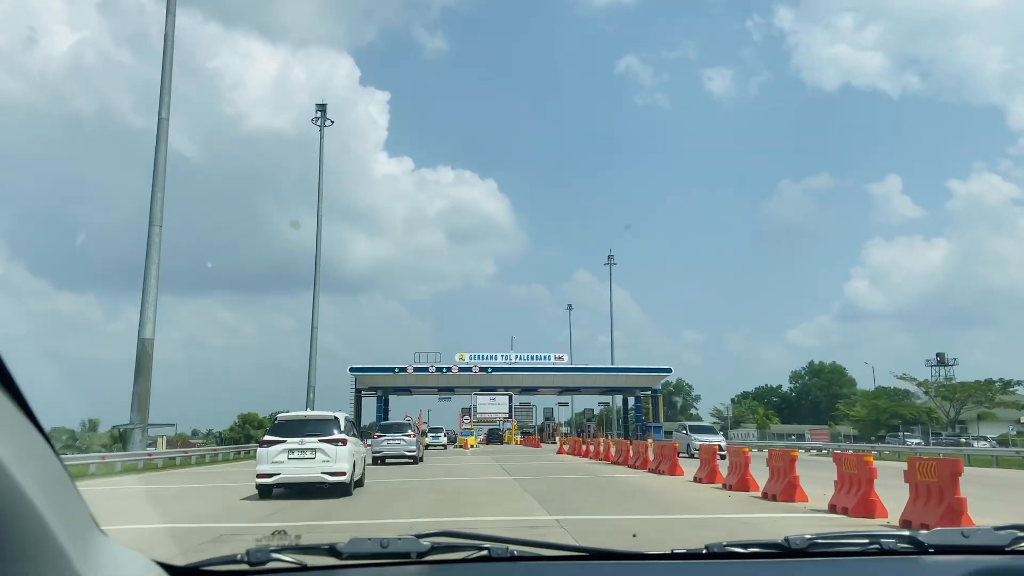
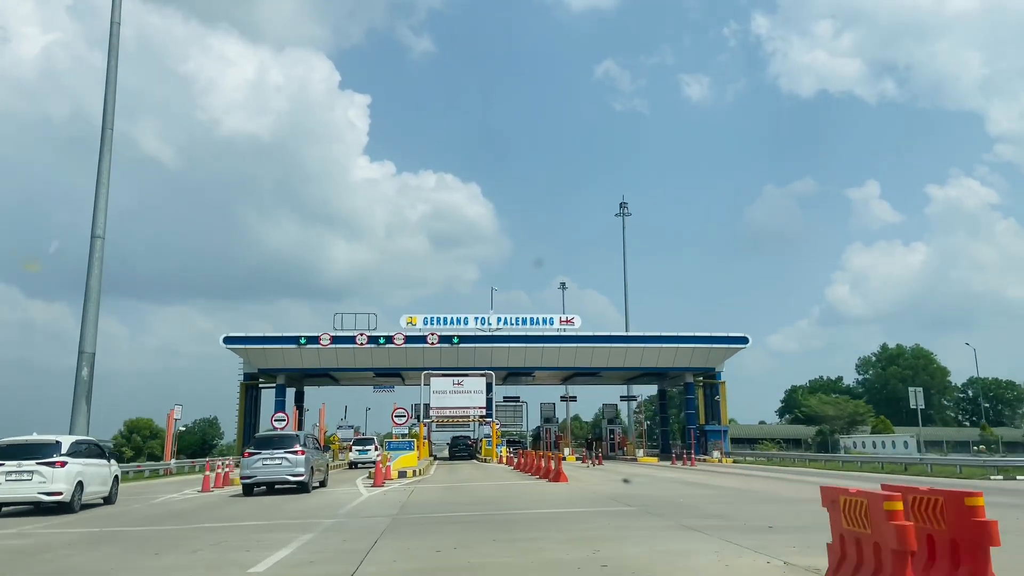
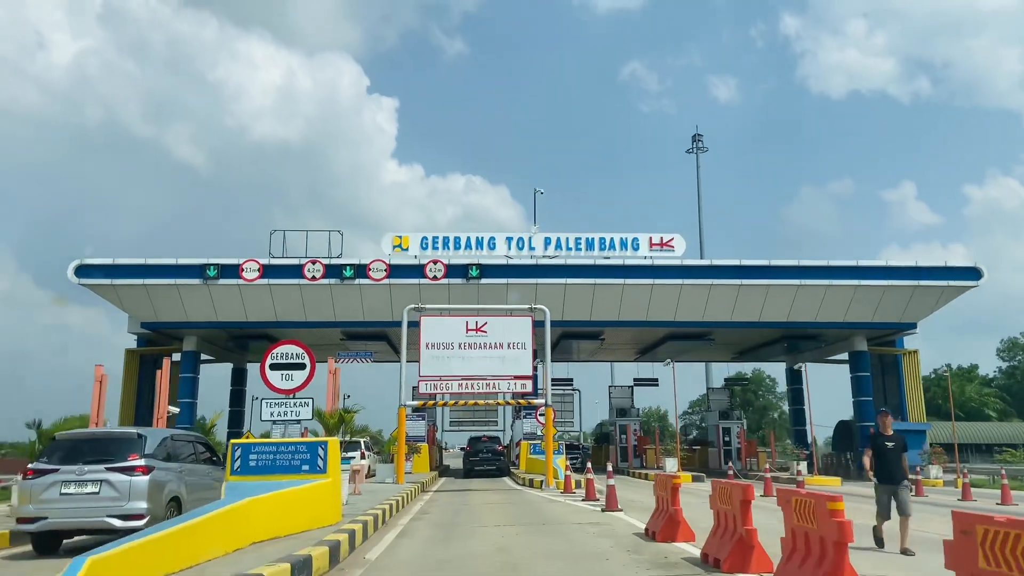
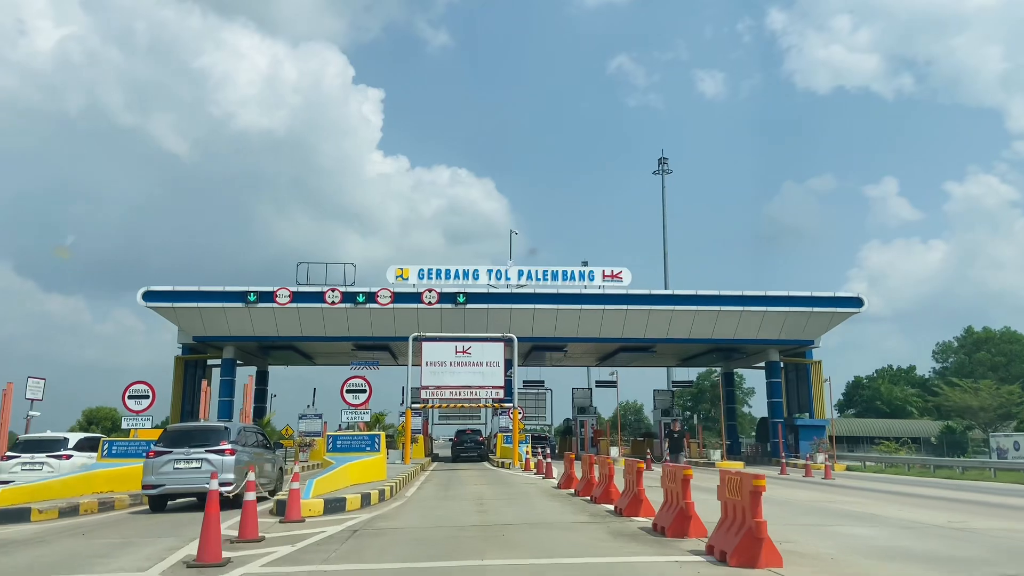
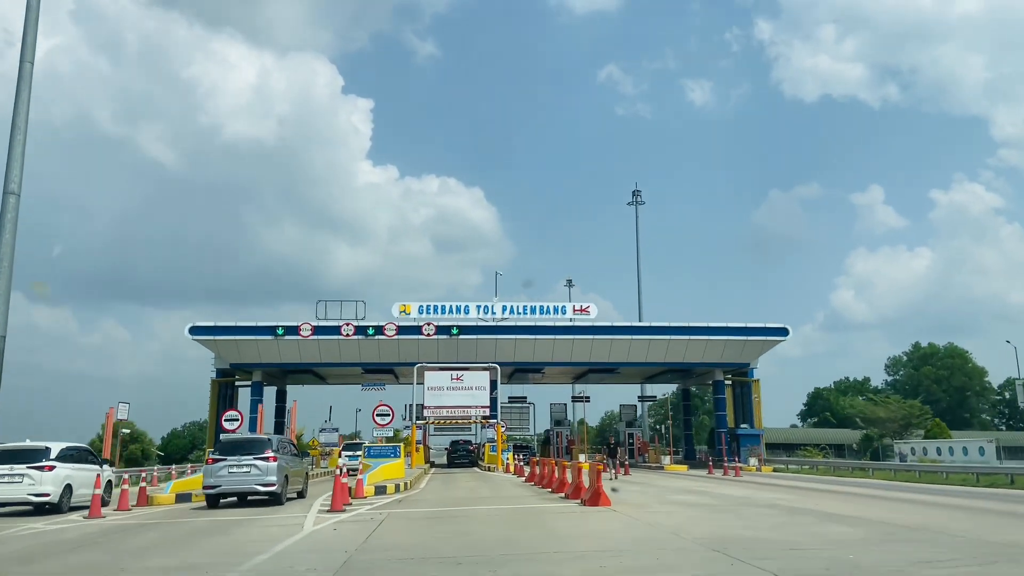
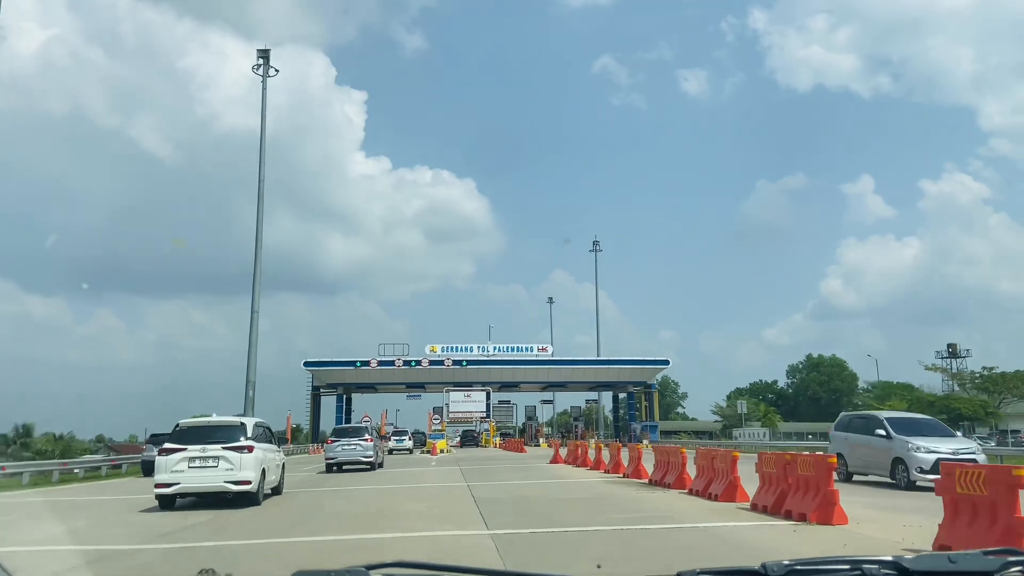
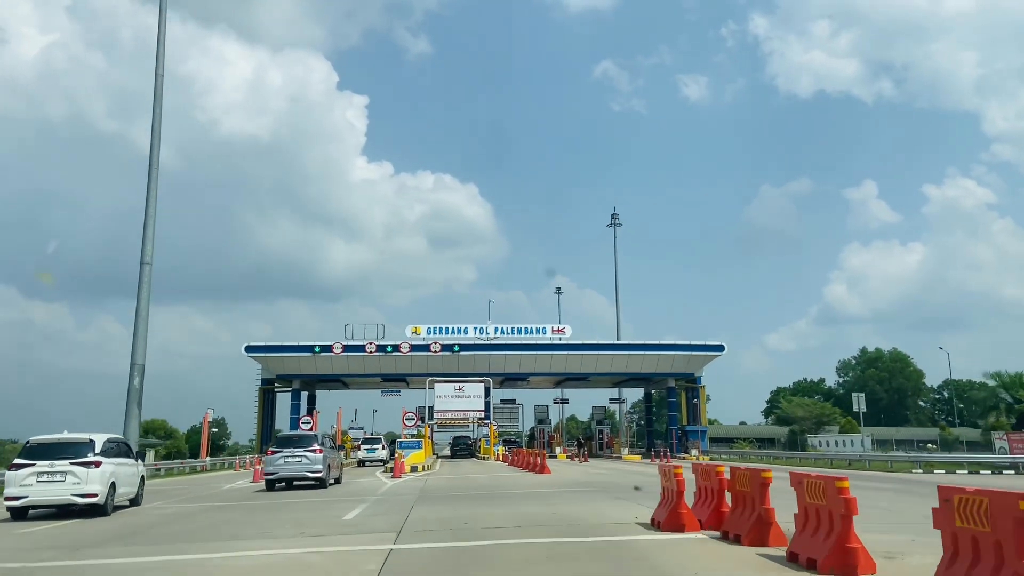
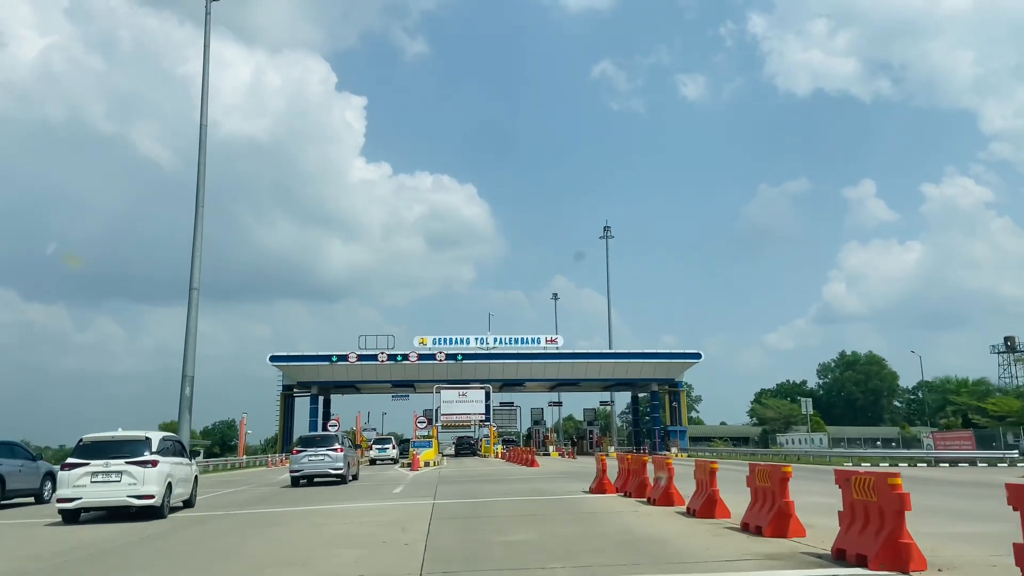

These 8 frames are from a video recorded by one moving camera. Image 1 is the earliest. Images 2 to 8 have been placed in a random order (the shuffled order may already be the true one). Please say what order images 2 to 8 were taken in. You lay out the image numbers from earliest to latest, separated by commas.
6, 8, 7, 2, 5, 4, 3
